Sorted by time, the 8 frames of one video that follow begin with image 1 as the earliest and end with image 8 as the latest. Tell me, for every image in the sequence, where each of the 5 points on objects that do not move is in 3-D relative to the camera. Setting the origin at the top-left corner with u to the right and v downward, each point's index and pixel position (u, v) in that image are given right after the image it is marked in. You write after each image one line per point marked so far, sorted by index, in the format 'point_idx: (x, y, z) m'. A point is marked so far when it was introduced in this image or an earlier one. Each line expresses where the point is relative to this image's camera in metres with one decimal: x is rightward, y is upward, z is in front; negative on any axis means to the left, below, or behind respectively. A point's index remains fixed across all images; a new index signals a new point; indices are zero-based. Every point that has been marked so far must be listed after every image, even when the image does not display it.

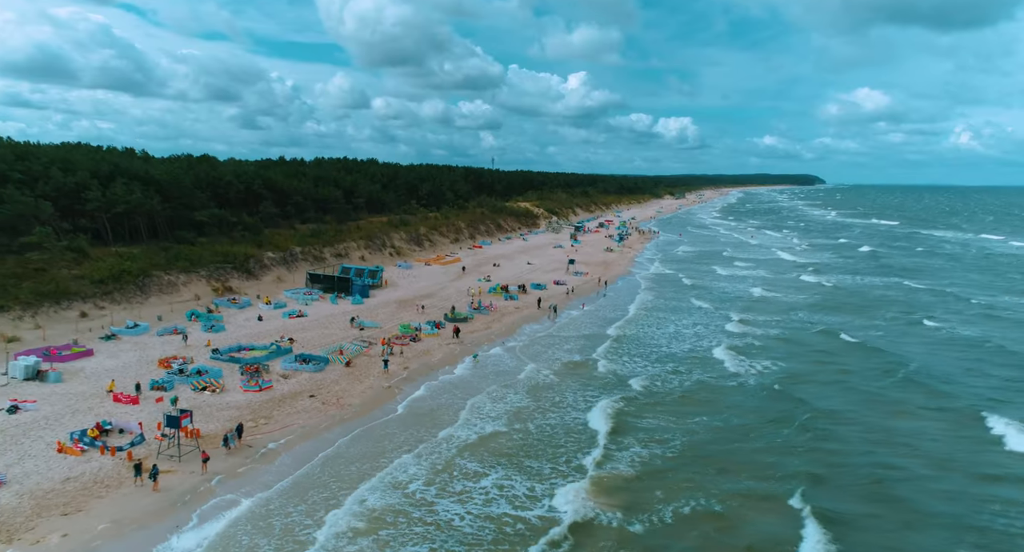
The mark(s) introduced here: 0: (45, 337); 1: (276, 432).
0: (-11.6, -1.5, +14.5) m
1: (-4.6, -3.1, +11.0) m
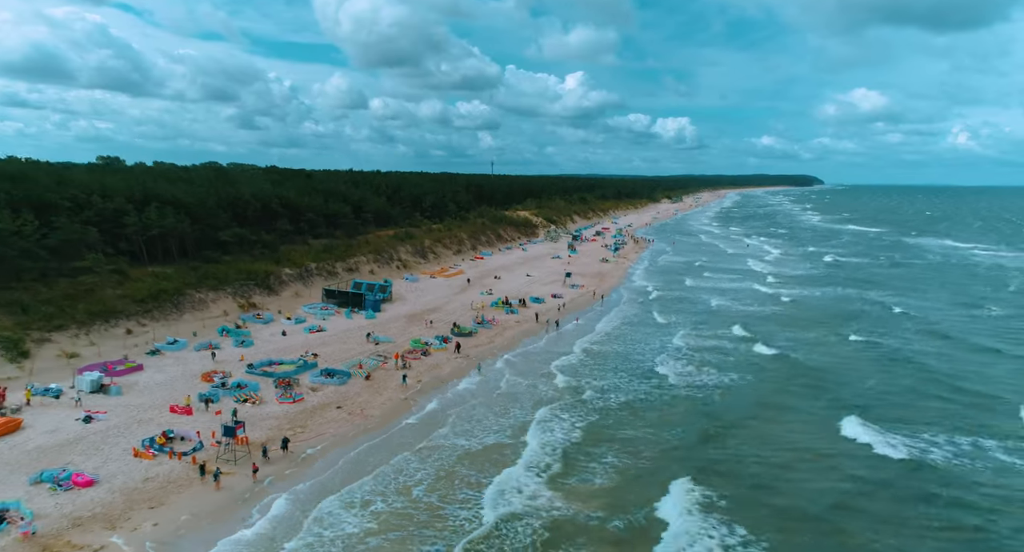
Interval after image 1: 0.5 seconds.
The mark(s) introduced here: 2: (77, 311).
0: (-11.5, -2.1, +16.4) m
1: (-4.5, -3.7, +12.9) m
2: (-12.6, -1.0, +17.2) m
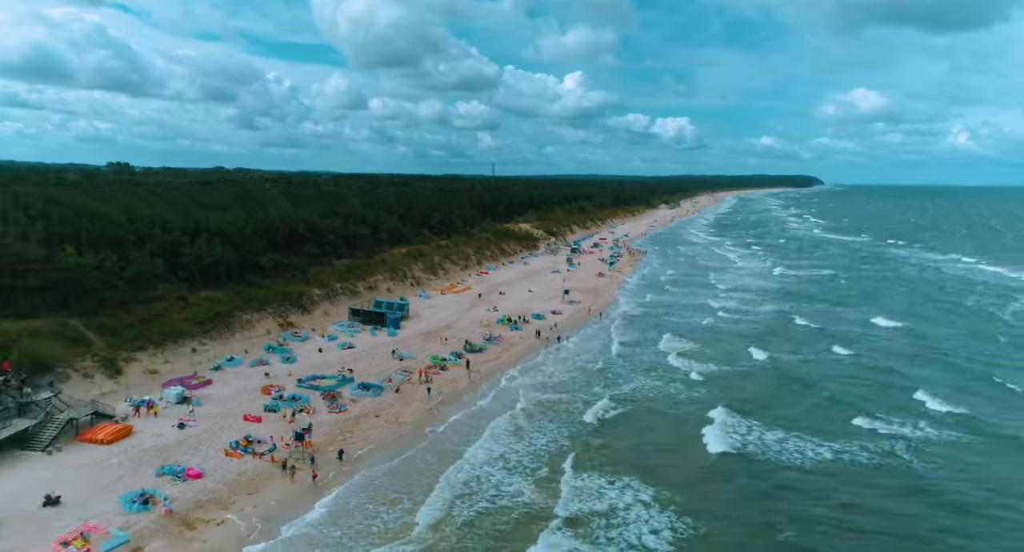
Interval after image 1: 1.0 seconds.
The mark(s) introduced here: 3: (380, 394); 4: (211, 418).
0: (-11.3, -3.1, +19.6) m
1: (-4.3, -4.7, +16.2) m
2: (-12.4, -2.0, +20.4) m
3: (-4.4, -4.0, +19.6) m
4: (-8.6, -4.1, +16.9) m
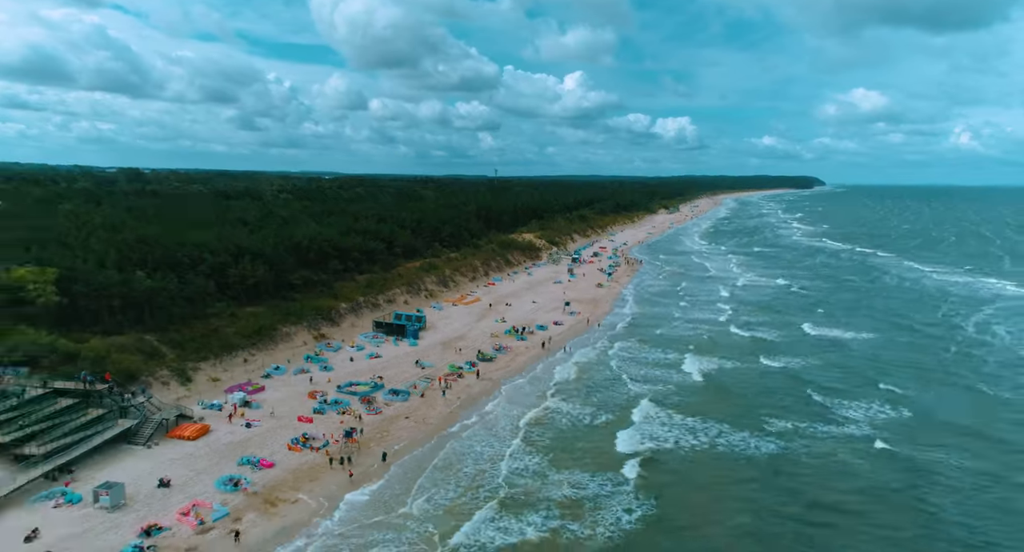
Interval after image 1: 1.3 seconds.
0: (-11.0, -4.0, +23.0) m
1: (-4.0, -5.5, +19.5) m
2: (-12.1, -2.8, +23.8) m
3: (-4.1, -4.8, +22.9) m
4: (-8.3, -4.9, +20.2) m
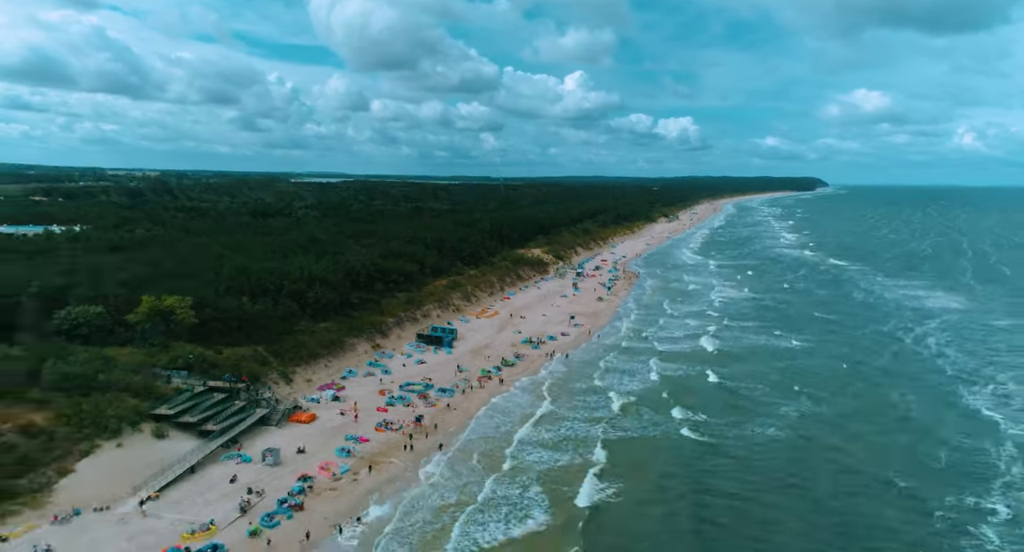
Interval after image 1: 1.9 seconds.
0: (-10.0, -5.3, +30.4) m
1: (-3.0, -6.9, +26.9) m
2: (-11.0, -4.2, +31.2) m
3: (-3.1, -6.2, +30.3) m
4: (-7.3, -6.3, +27.6) m
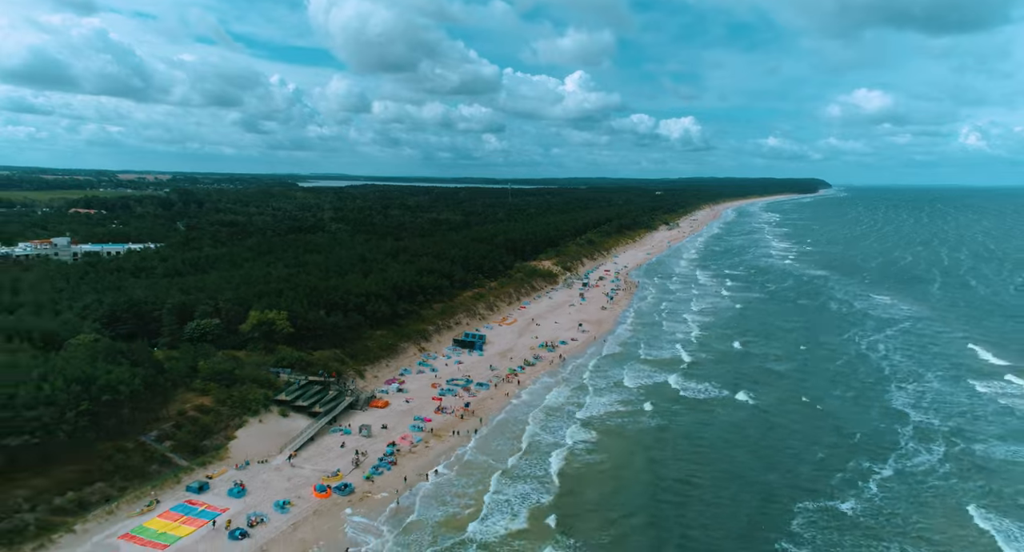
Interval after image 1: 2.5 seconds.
0: (-8.5, -6.5, +38.8) m
1: (-1.5, -8.1, +35.2) m
2: (-9.6, -5.4, +39.6) m
3: (-1.6, -7.4, +38.7) m
4: (-5.8, -7.5, +36.0) m
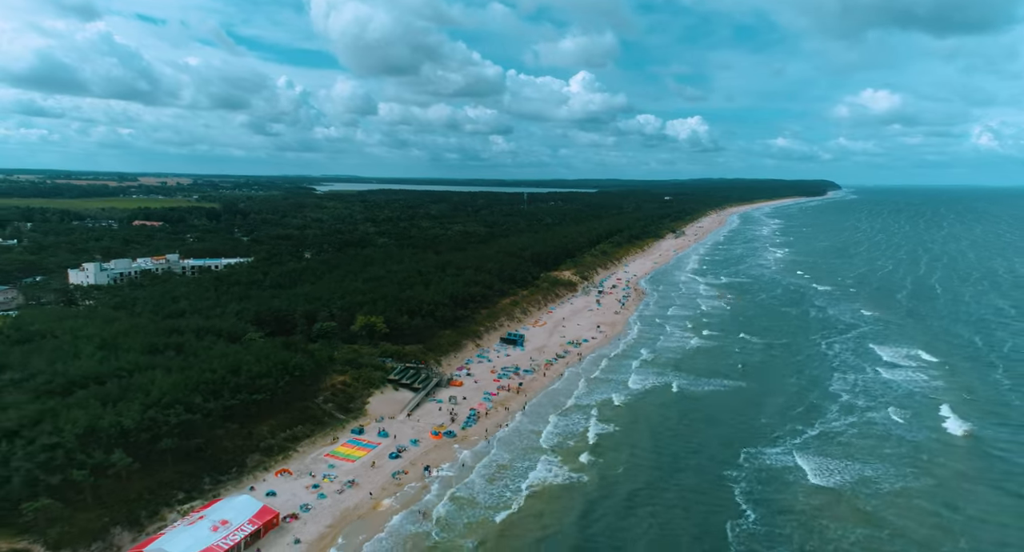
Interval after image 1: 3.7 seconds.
0: (-5.2, -7.8, +52.0) m
1: (+1.7, -9.4, +48.4) m
2: (-6.2, -6.7, +52.9) m
3: (+1.7, -8.6, +51.8) m
4: (-2.5, -8.7, +49.2) m
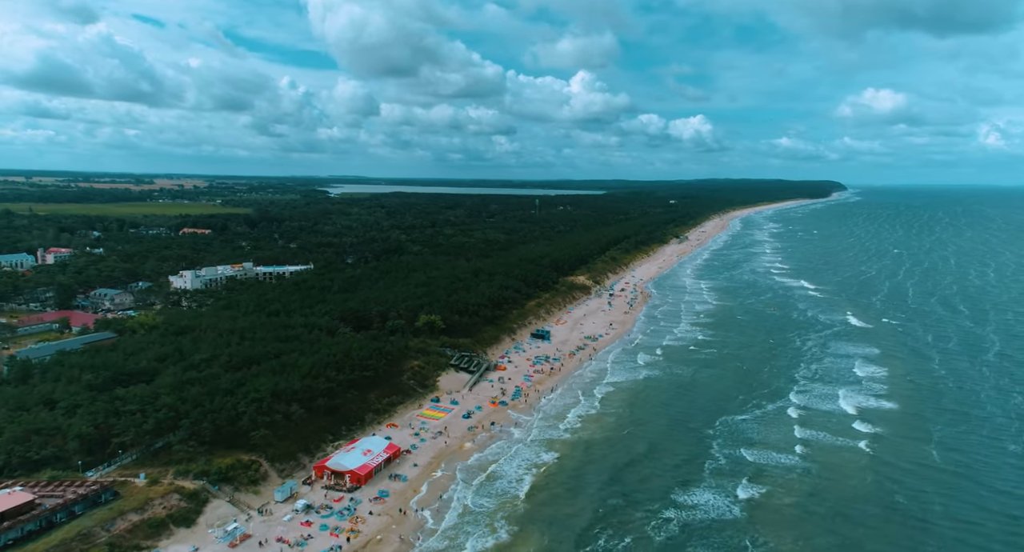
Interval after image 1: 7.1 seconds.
0: (-1.7, -8.5, +64.9) m
1: (+5.1, -10.1, +61.3) m
2: (-2.8, -7.4, +65.8) m
3: (+5.1, -9.4, +64.7) m
4: (+0.9, -9.5, +62.1) m
